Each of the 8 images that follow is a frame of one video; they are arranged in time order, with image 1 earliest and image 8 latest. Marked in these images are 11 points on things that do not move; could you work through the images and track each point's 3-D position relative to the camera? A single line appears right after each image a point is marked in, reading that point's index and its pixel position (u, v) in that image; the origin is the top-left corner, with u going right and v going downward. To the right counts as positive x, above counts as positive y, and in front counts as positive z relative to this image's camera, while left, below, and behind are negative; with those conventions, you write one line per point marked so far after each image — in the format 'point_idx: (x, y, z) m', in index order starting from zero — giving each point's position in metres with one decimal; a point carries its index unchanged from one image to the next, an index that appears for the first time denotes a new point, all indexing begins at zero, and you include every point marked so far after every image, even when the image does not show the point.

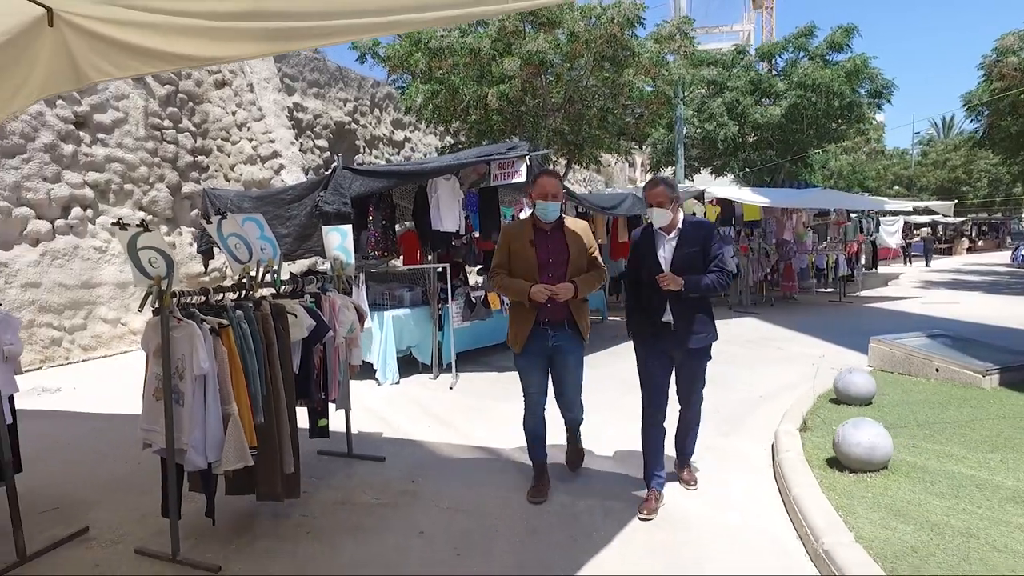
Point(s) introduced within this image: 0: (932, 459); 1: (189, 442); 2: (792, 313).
0: (+2.5, -1.0, +3.8) m
1: (-1.5, -0.7, +3.0) m
2: (+5.7, -0.5, +13.0) m
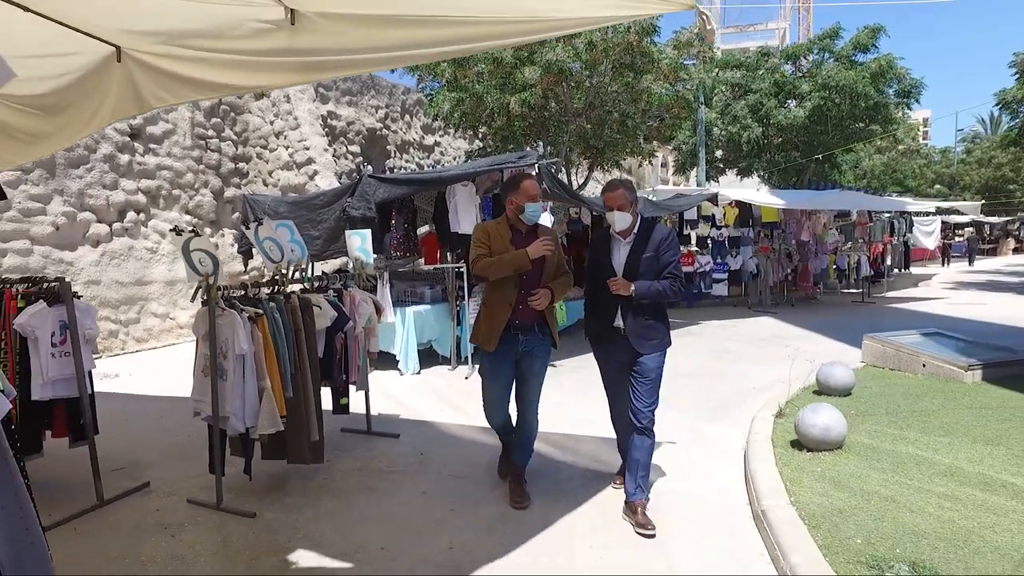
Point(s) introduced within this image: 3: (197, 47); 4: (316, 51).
0: (+2.4, -1.0, +4.2) m
1: (-1.6, -0.7, +3.6) m
2: (+6.2, -0.5, +13.3) m
3: (-2.0, +1.6, +4.2) m
4: (-1.2, +1.5, +4.1) m
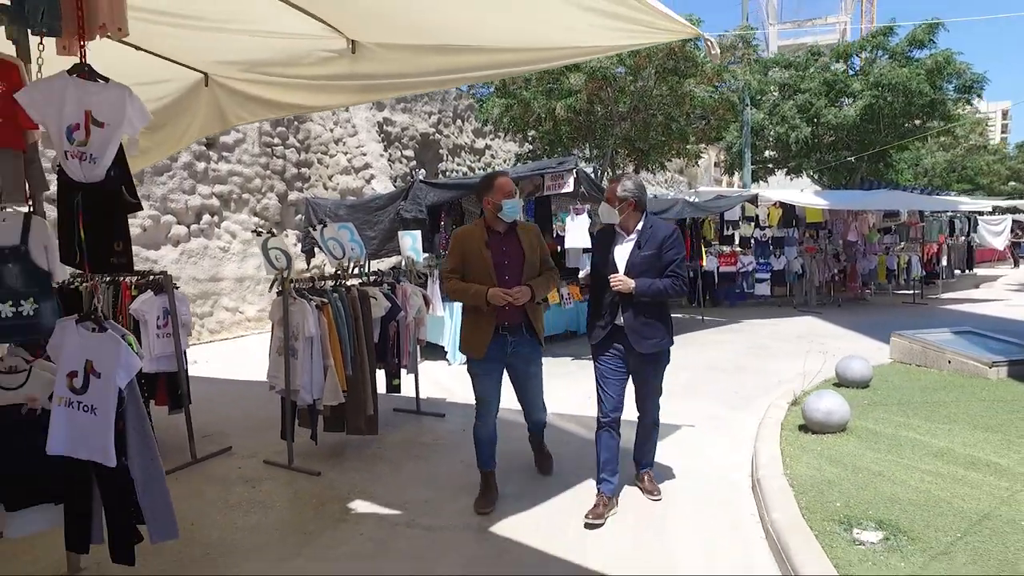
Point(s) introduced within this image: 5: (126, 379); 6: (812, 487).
0: (+2.6, -1.0, +4.5) m
1: (-1.4, -0.6, +4.2) m
2: (+7.1, -0.5, +13.3) m
3: (-1.8, +1.6, +4.8) m
4: (-1.0, +1.6, +4.7) m
5: (-1.5, -0.4, +2.5) m
6: (+1.6, -1.1, +3.5) m
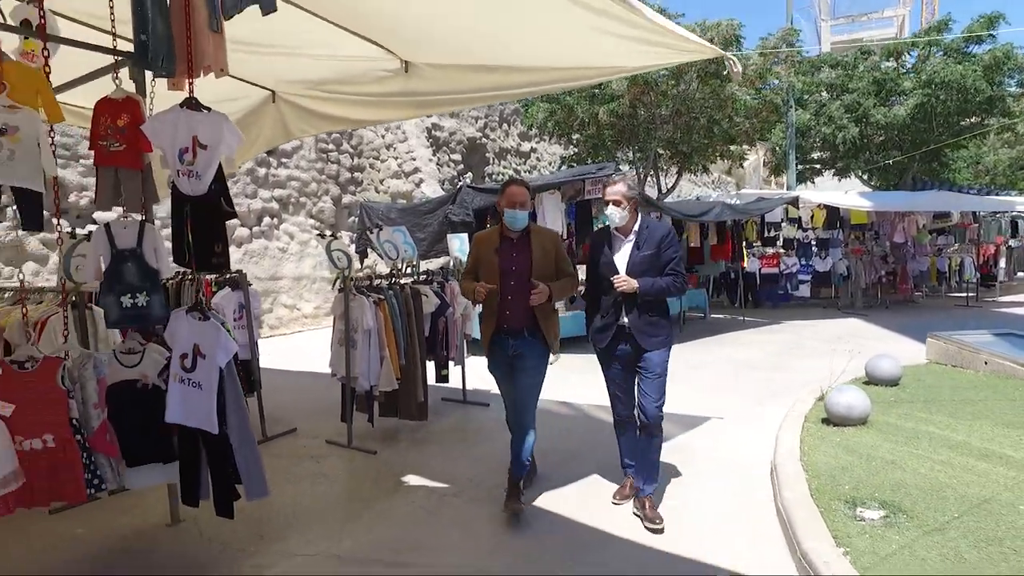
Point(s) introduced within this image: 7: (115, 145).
0: (+2.9, -1.0, +4.7) m
1: (-1.1, -0.6, +4.7) m
2: (+8.0, -0.6, +13.1) m
3: (-1.5, +1.6, +5.3) m
4: (-0.7, +1.6, +5.2) m
5: (-1.4, -0.3, +3.0) m
6: (+1.8, -1.1, +3.8) m
7: (-1.9, +0.7, +3.2) m
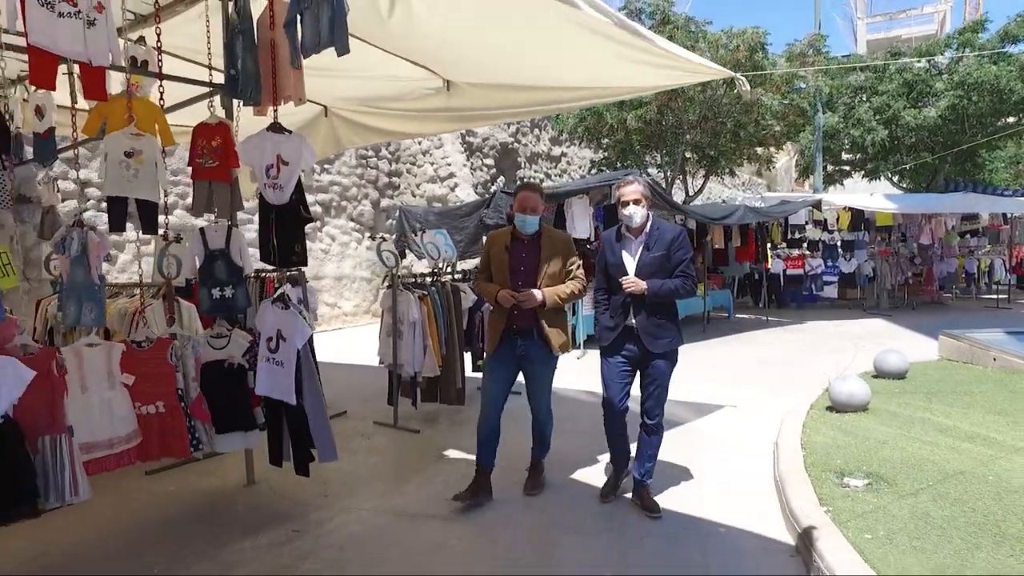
0: (+3.1, -0.9, +5.1) m
1: (-0.9, -0.6, +5.3) m
2: (+8.6, -0.6, +13.3) m
3: (-1.2, +1.7, +6.0) m
4: (-0.4, +1.6, +5.7) m
5: (-1.2, -0.3, +3.6) m
6: (+2.0, -1.0, +4.2) m
7: (-1.8, +0.7, +3.8) m
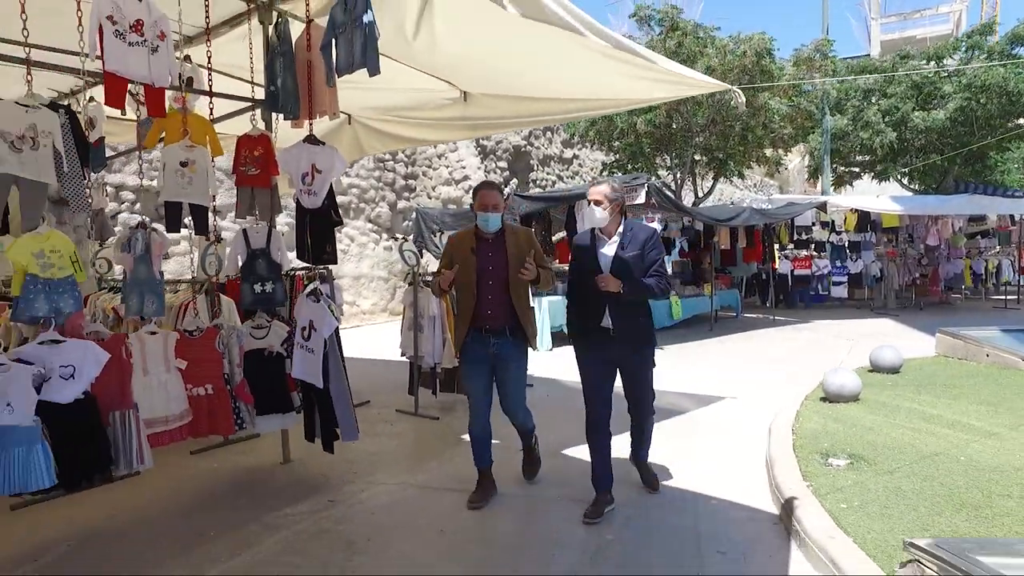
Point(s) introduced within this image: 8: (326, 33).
0: (+3.3, -0.9, +5.4) m
1: (-0.8, -0.6, +5.7) m
2: (+8.9, -0.6, +13.5) m
3: (-1.1, +1.7, +6.4) m
4: (-0.3, +1.6, +6.1) m
5: (-1.1, -0.3, +4.0) m
6: (+2.1, -1.0, +4.5) m
7: (-1.7, +0.8, +4.2) m
8: (-1.1, +1.5, +3.8) m
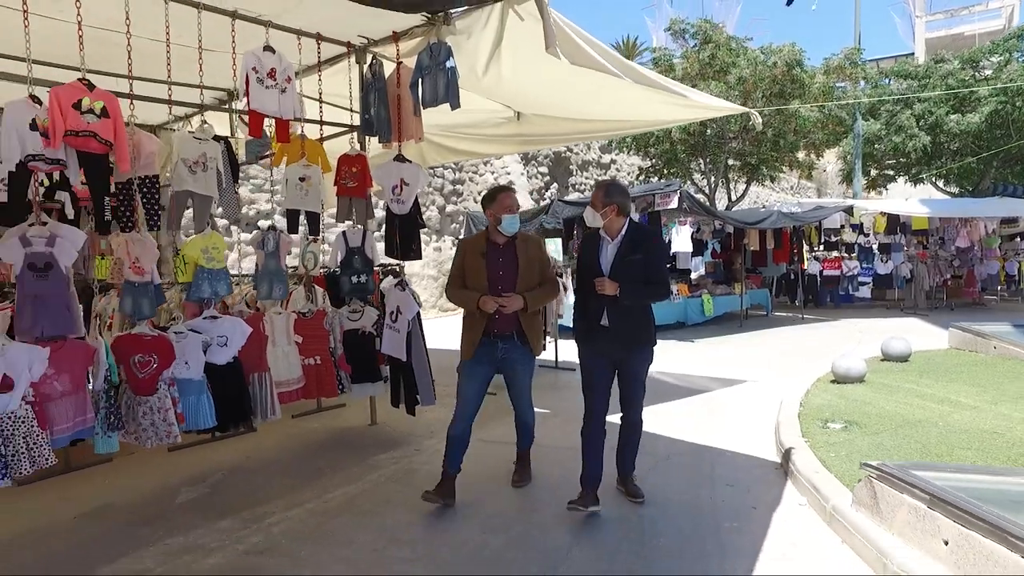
0: (+3.7, -0.9, +6.1) m
1: (-0.3, -0.5, +6.6) m
2: (+9.7, -0.6, +13.9) m
3: (-0.5, +1.7, +7.3) m
4: (+0.2, +1.7, +7.0) m
5: (-0.7, -0.2, +5.0) m
6: (+2.5, -1.0, +5.3) m
7: (-1.3, +0.8, +5.2) m
8: (-0.7, +1.6, +4.8) m
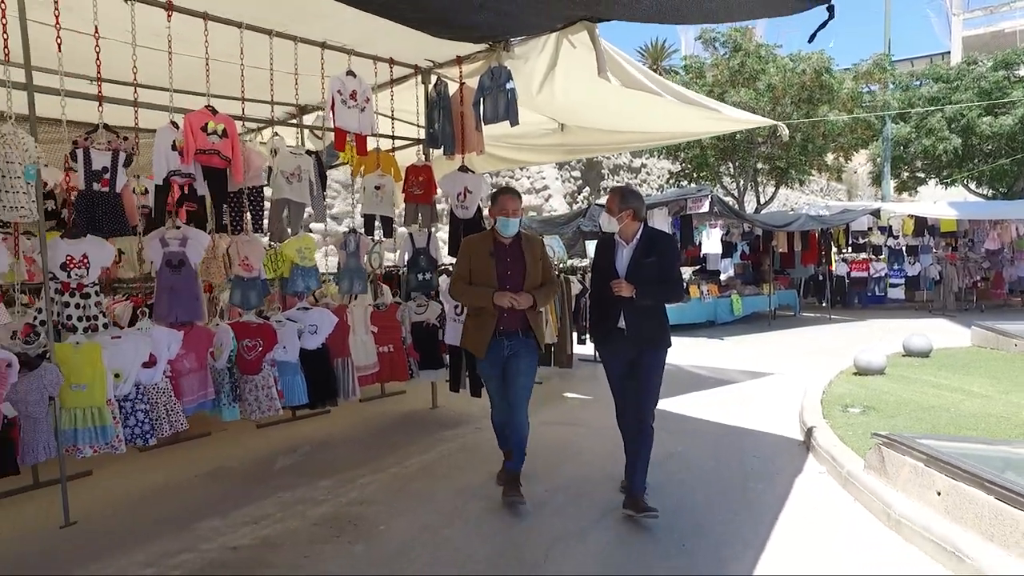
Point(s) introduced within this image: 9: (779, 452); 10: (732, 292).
0: (+4.2, -0.9, +6.6) m
1: (+0.2, -0.5, +7.2) m
2: (+10.5, -0.6, +14.1) m
3: (0.0, +1.8, +7.9) m
4: (+0.7, +1.7, +7.6) m
5: (-0.3, -0.2, +5.6) m
6: (+2.9, -1.0, +5.8) m
7: (-0.9, +0.9, +5.8) m
8: (-0.3, +1.6, +5.4) m
9: (+1.9, -1.2, +4.5) m
10: (+4.2, -0.1, +12.2) m
